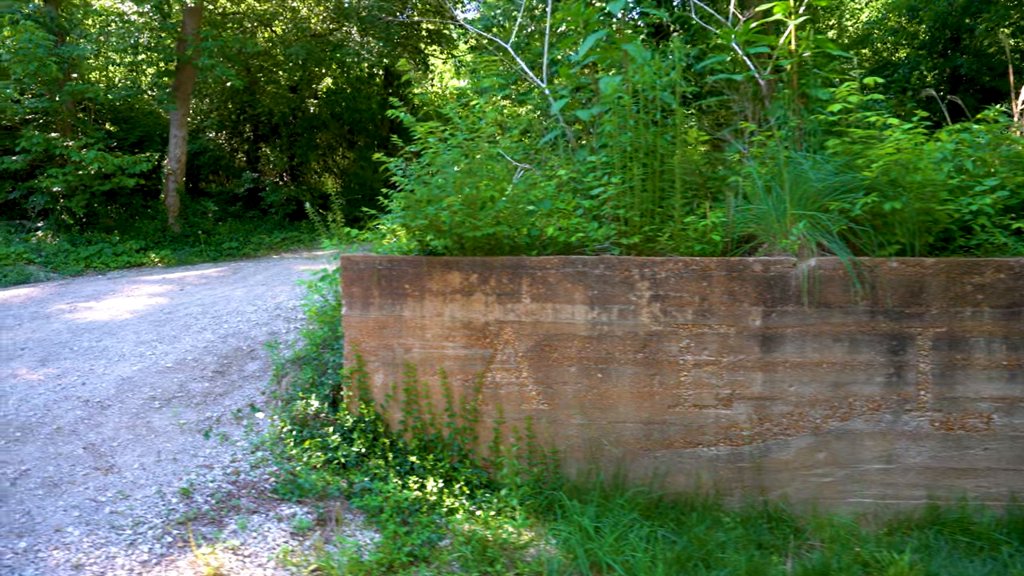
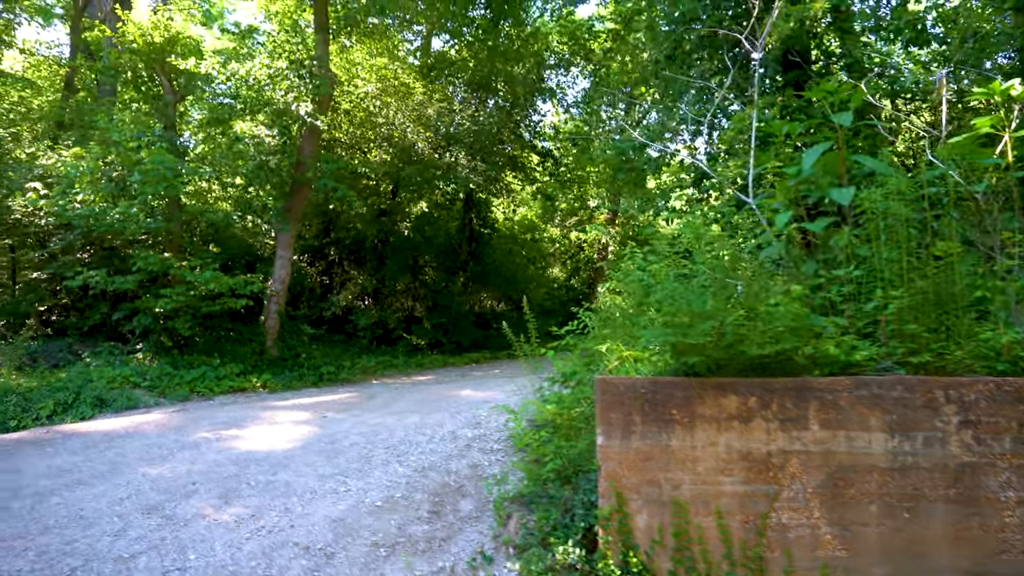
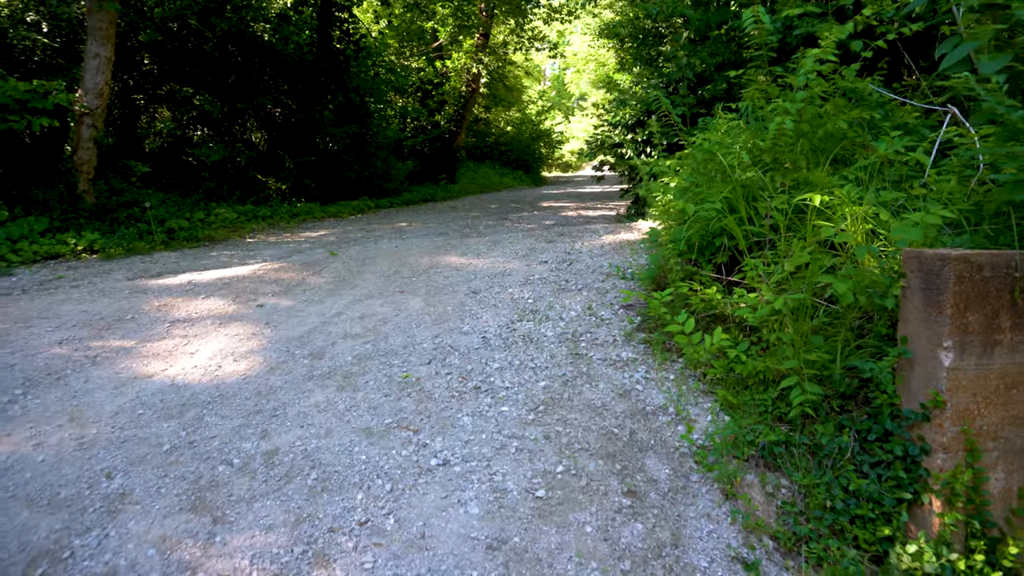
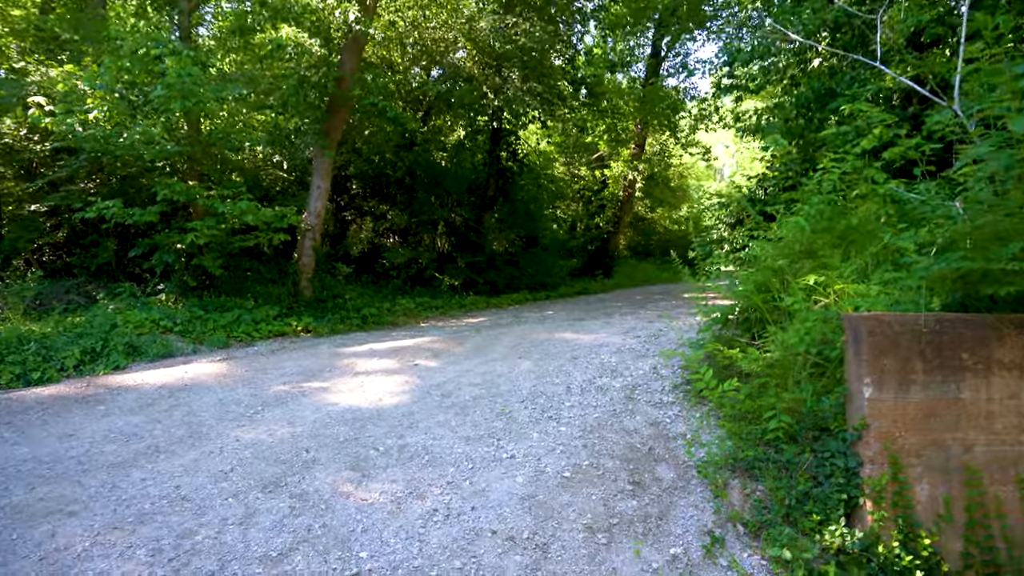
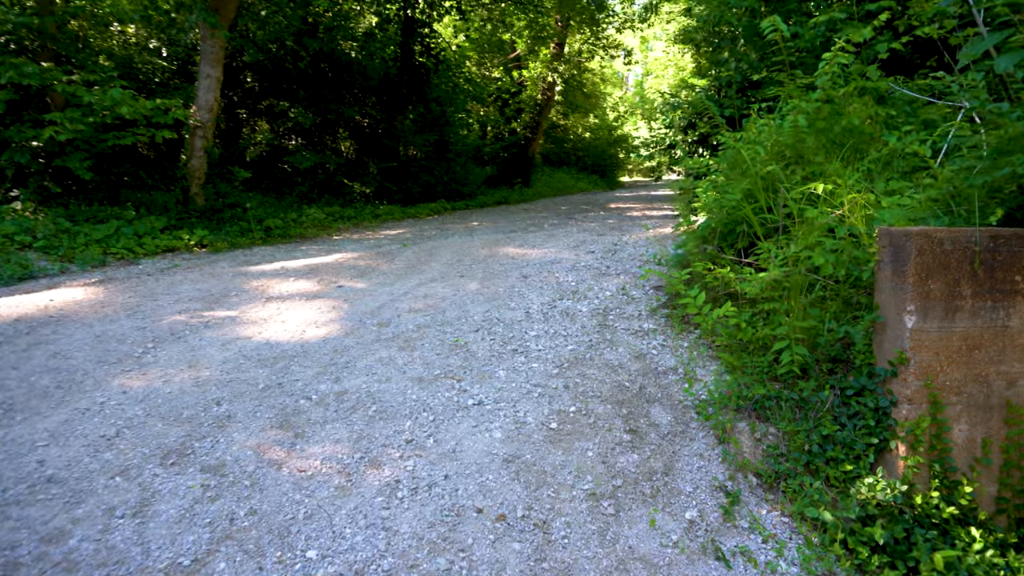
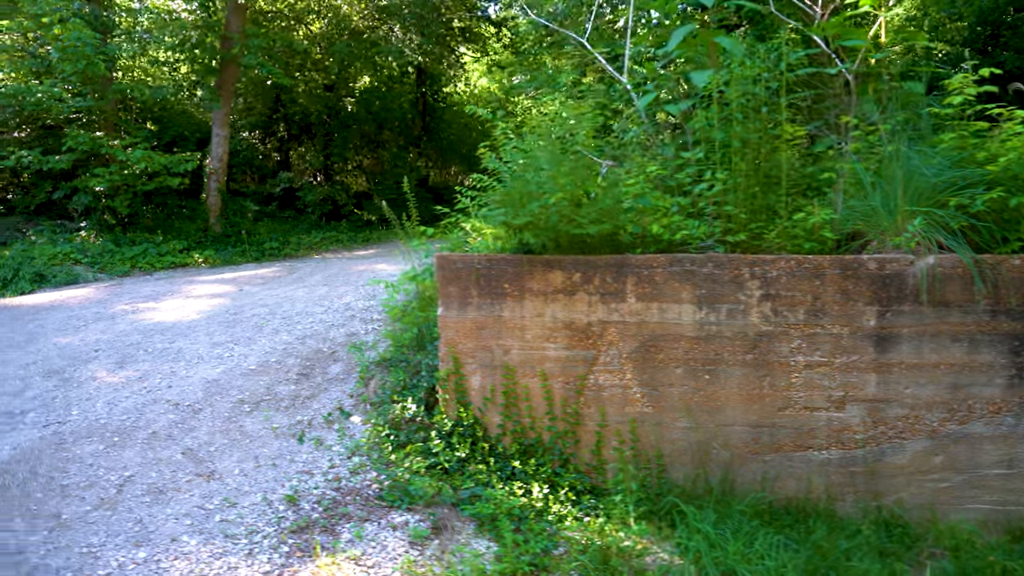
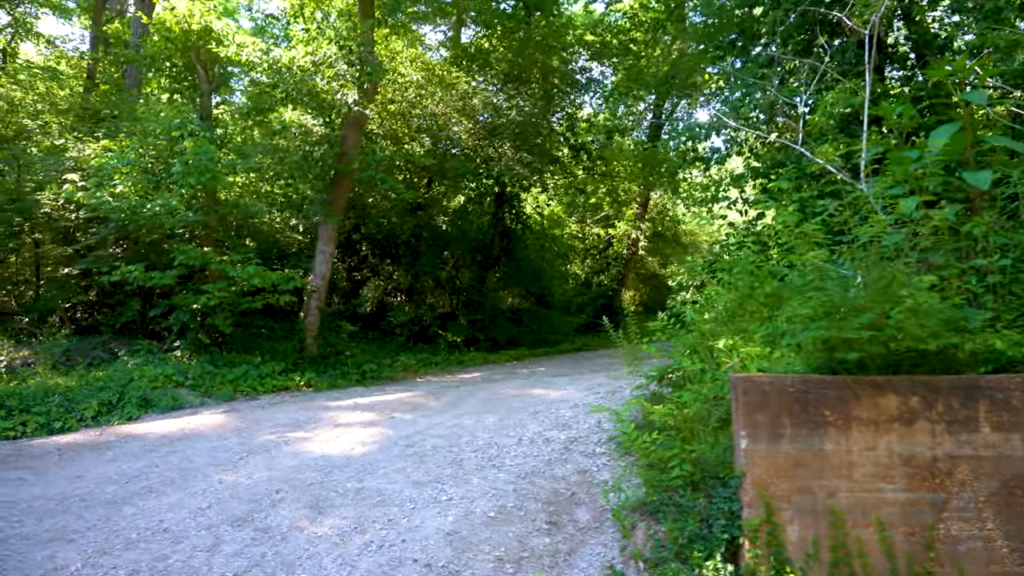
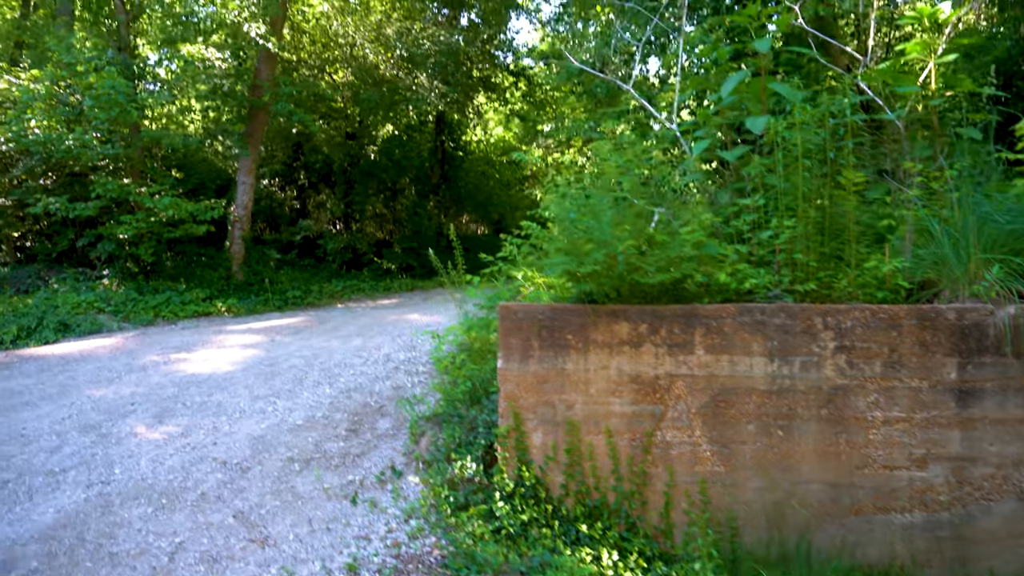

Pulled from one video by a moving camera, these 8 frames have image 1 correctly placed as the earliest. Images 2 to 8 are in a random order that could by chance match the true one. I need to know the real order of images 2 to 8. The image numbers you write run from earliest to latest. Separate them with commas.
6, 8, 2, 7, 4, 5, 3
